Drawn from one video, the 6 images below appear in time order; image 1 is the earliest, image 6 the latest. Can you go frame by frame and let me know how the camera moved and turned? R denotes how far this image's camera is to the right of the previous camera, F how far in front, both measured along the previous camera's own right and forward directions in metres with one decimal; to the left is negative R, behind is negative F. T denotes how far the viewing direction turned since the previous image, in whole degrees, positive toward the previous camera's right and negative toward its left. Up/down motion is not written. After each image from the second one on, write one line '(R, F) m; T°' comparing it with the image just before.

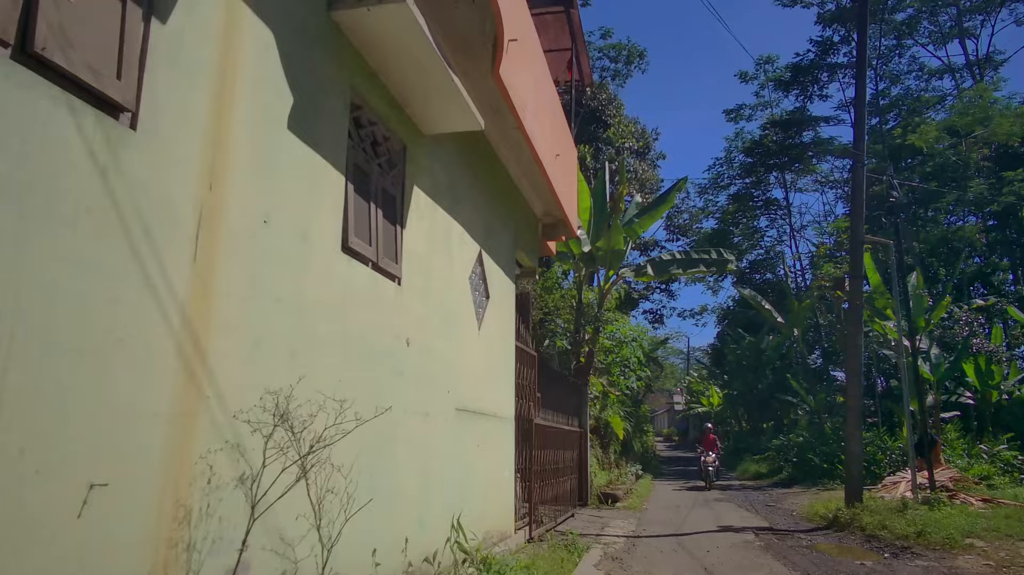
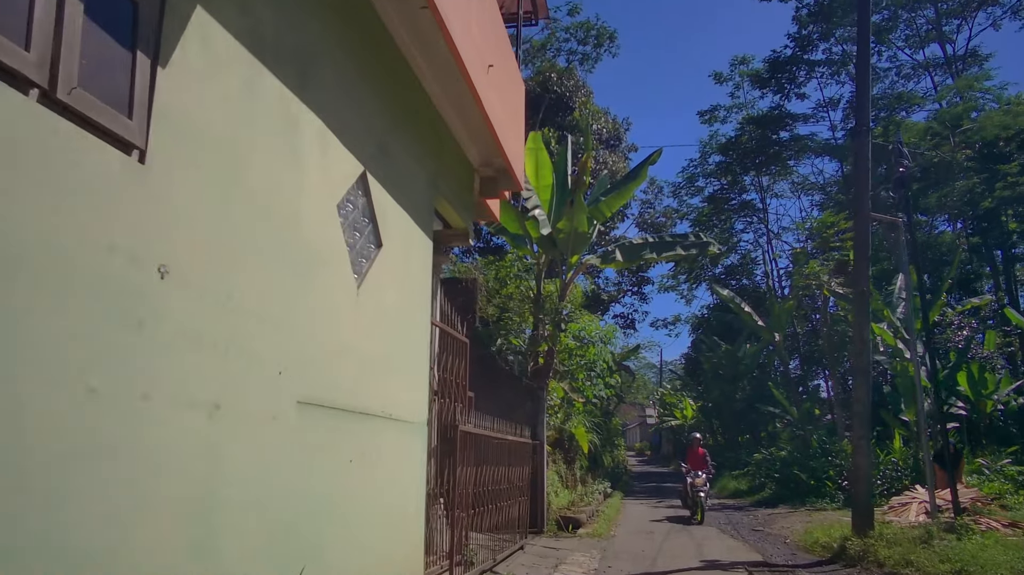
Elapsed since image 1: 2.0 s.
(+0.5, +2.2) m; +2°
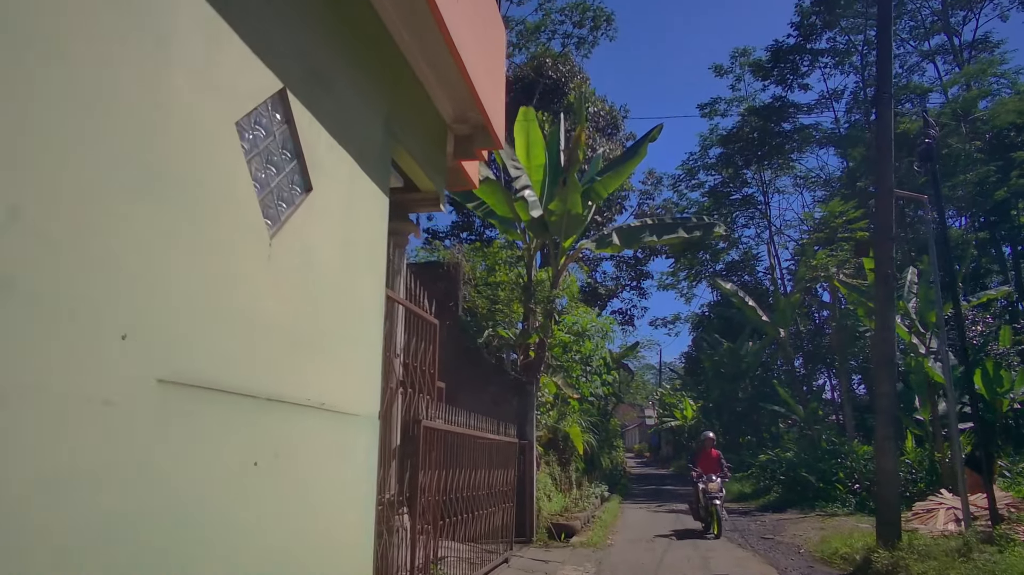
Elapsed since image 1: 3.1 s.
(+0.2, +1.1) m; 0°
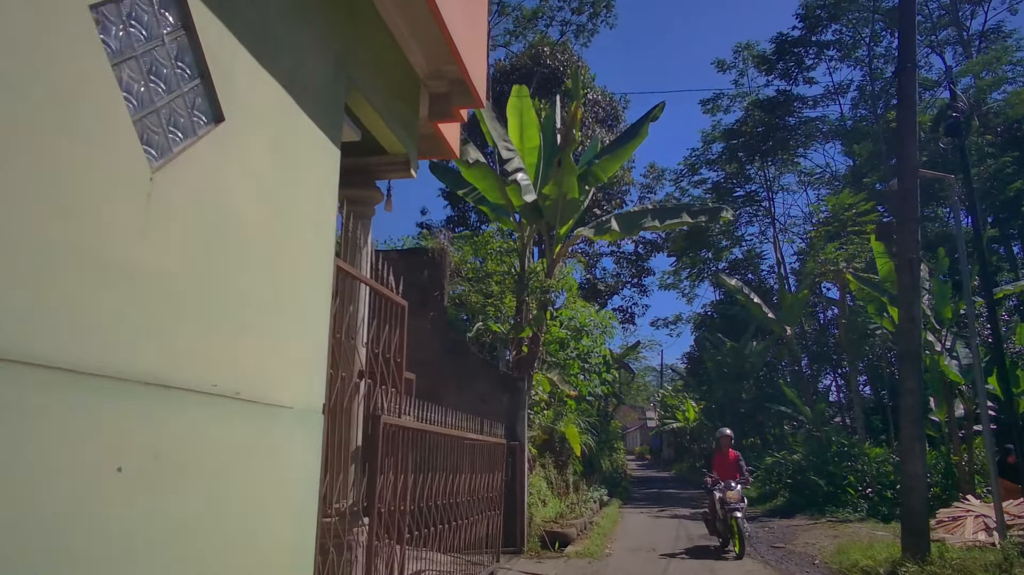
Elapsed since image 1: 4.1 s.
(+0.1, +0.8) m; 0°
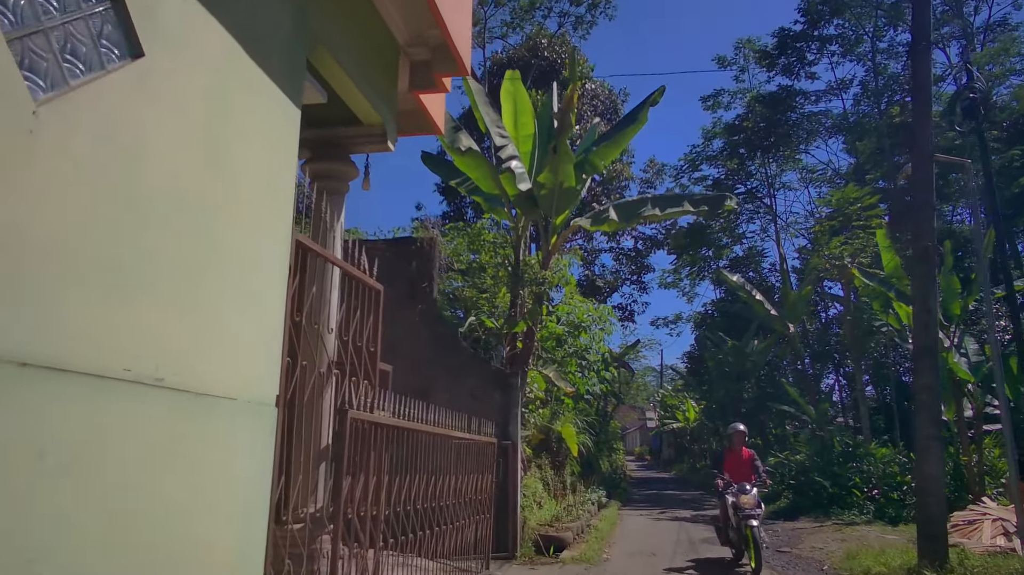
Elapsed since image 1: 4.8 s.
(+0.1, +0.5) m; 0°
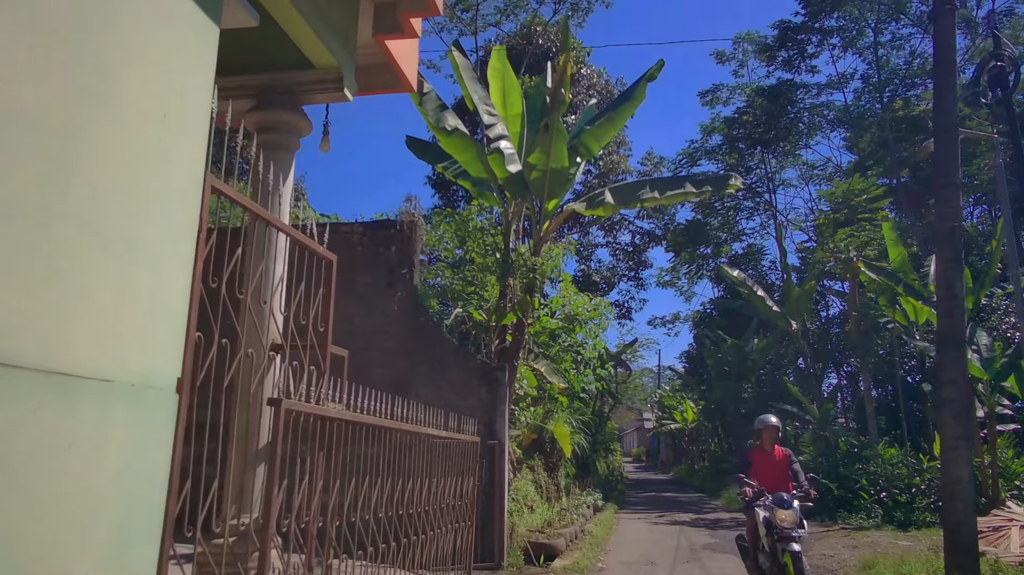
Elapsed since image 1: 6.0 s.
(+0.1, +0.7) m; 0°
